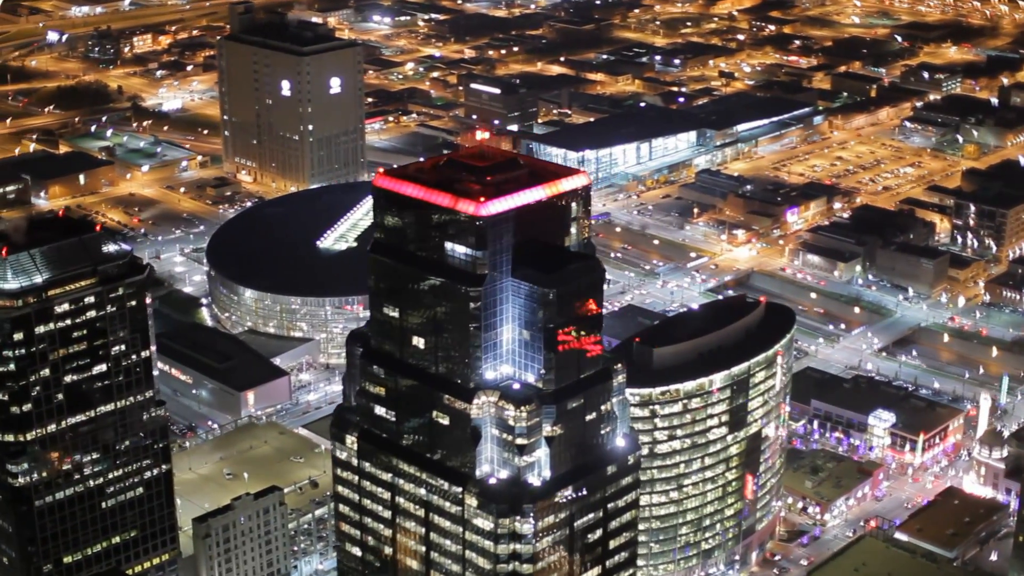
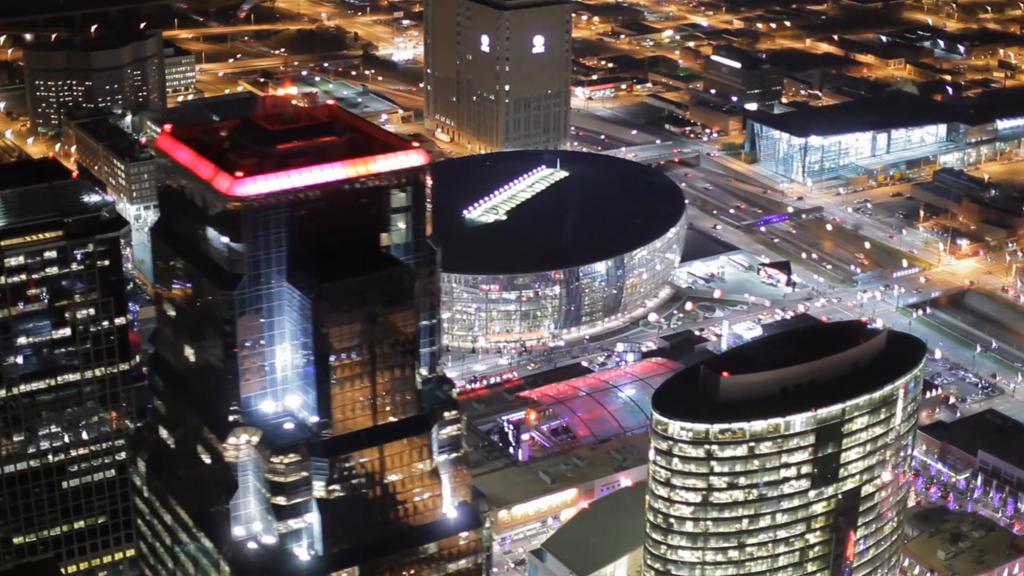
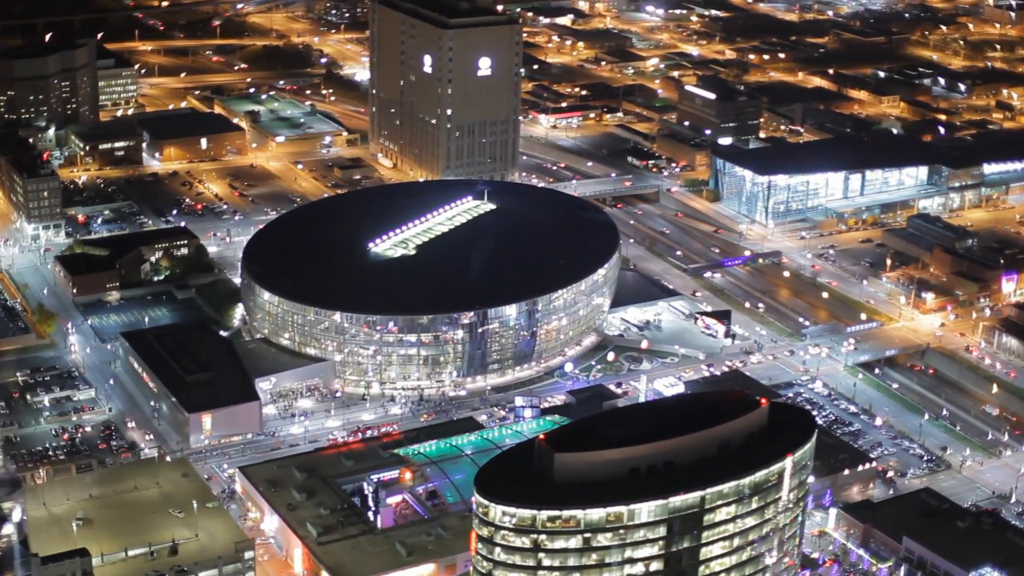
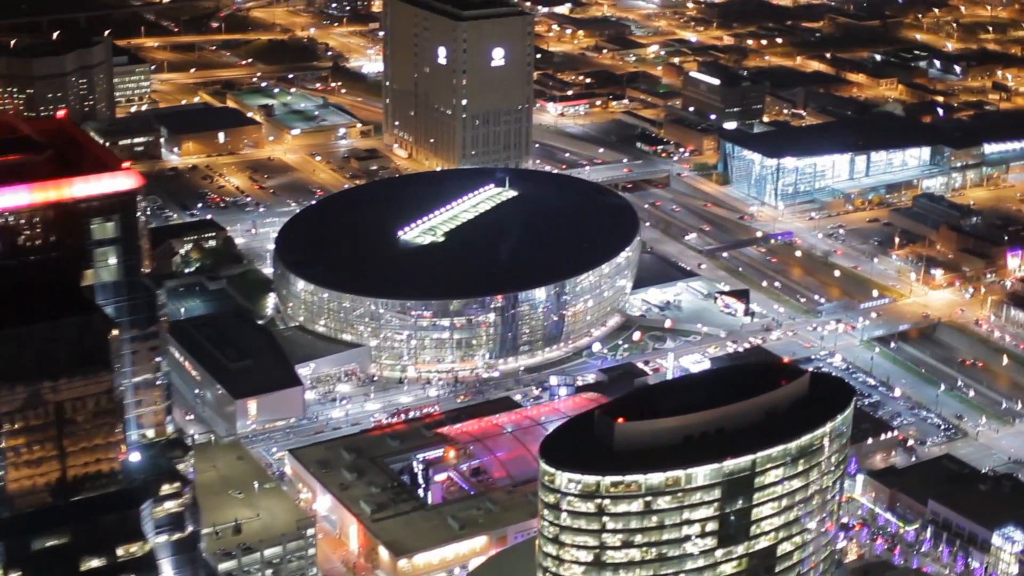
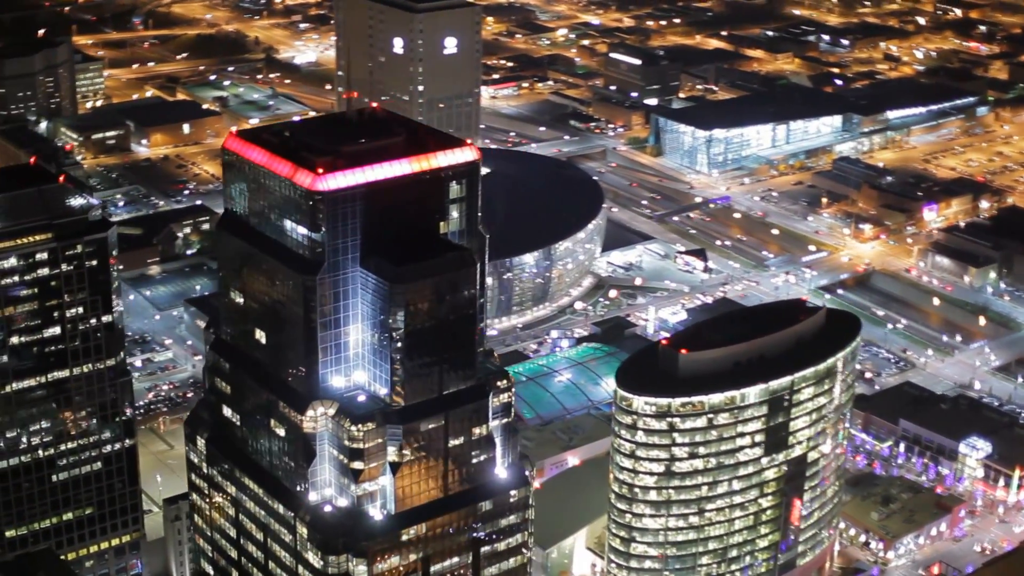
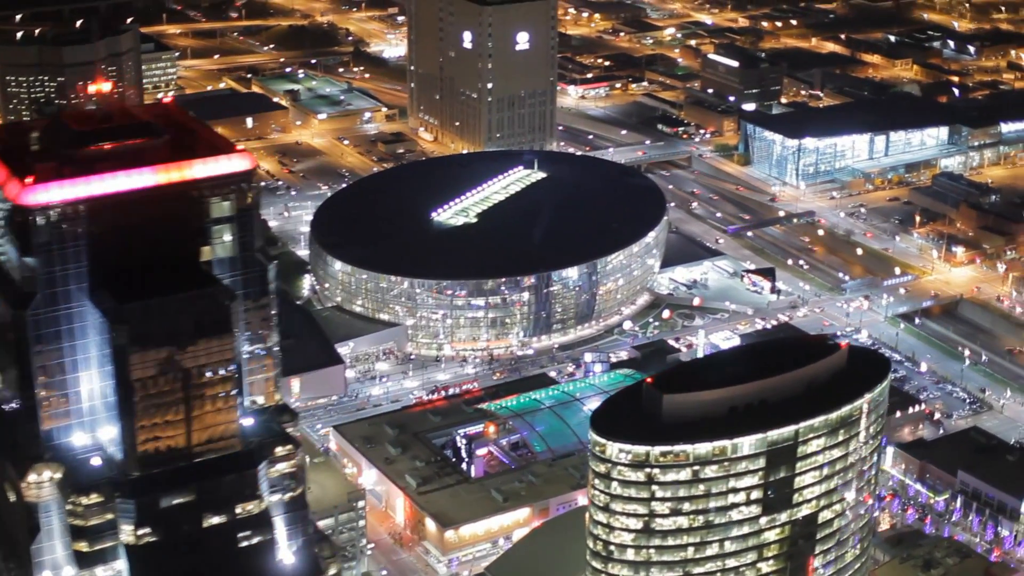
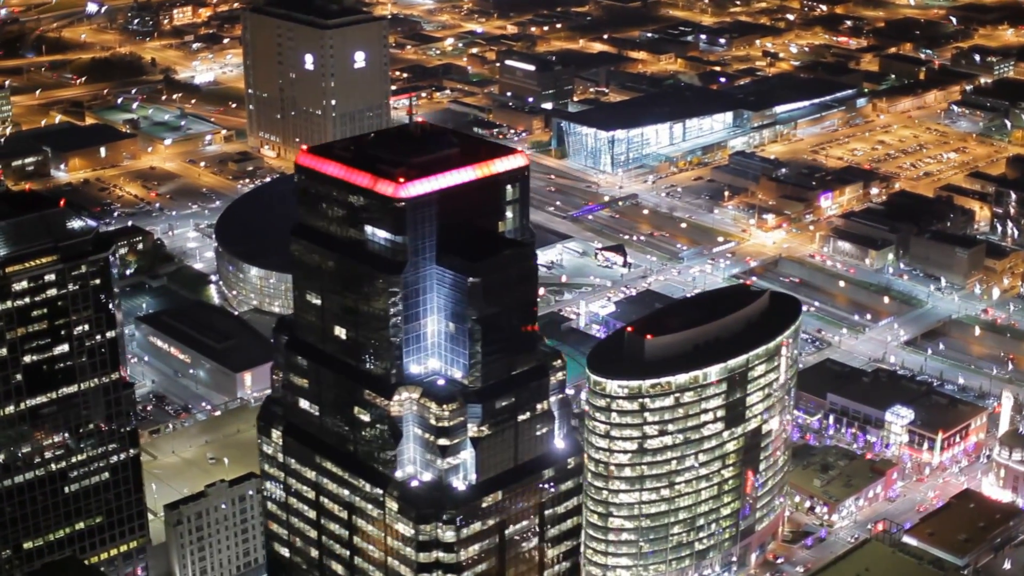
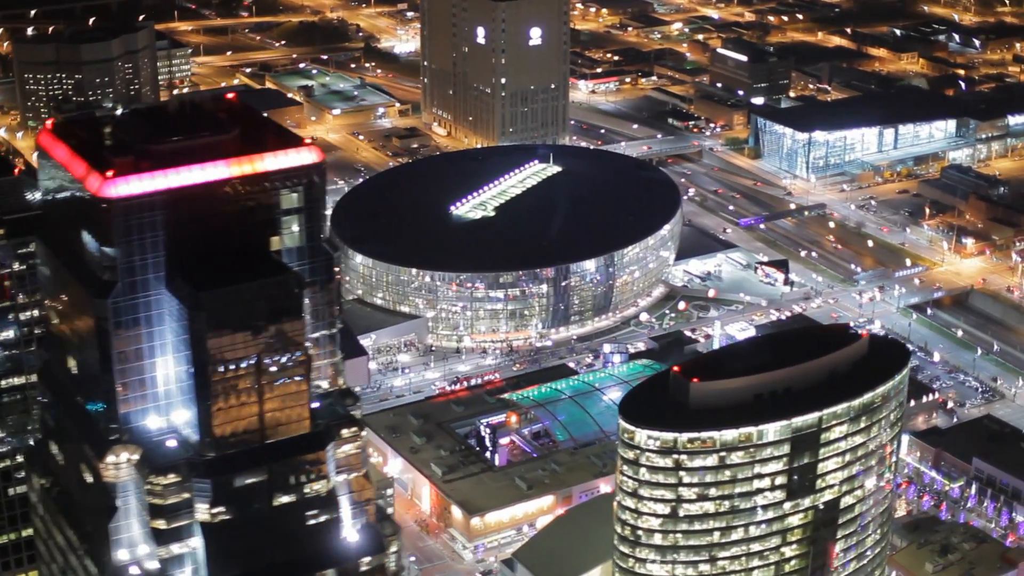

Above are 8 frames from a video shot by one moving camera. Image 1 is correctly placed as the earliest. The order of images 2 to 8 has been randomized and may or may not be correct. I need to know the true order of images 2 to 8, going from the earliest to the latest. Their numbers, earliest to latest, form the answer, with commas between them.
7, 5, 2, 8, 6, 4, 3
